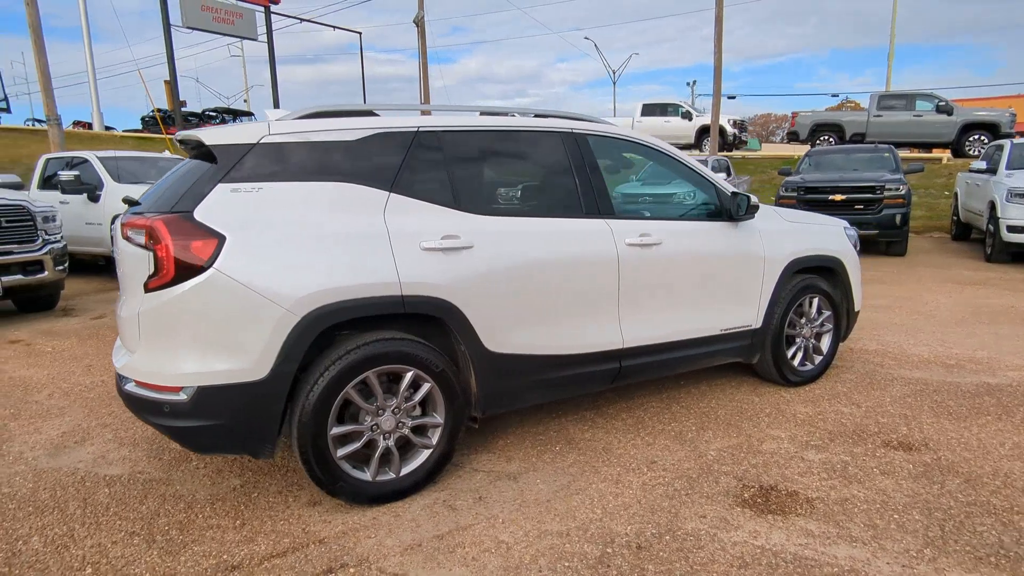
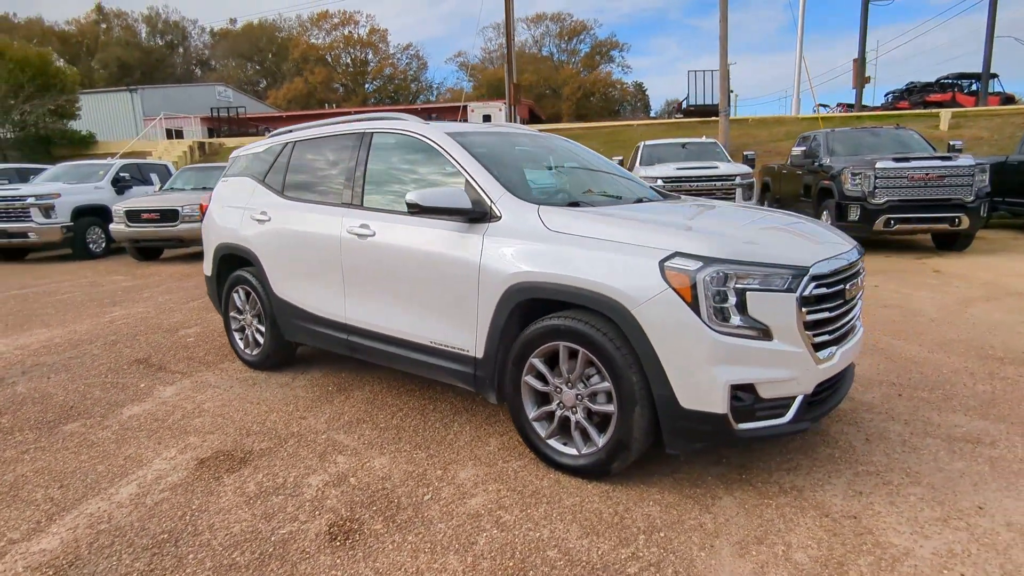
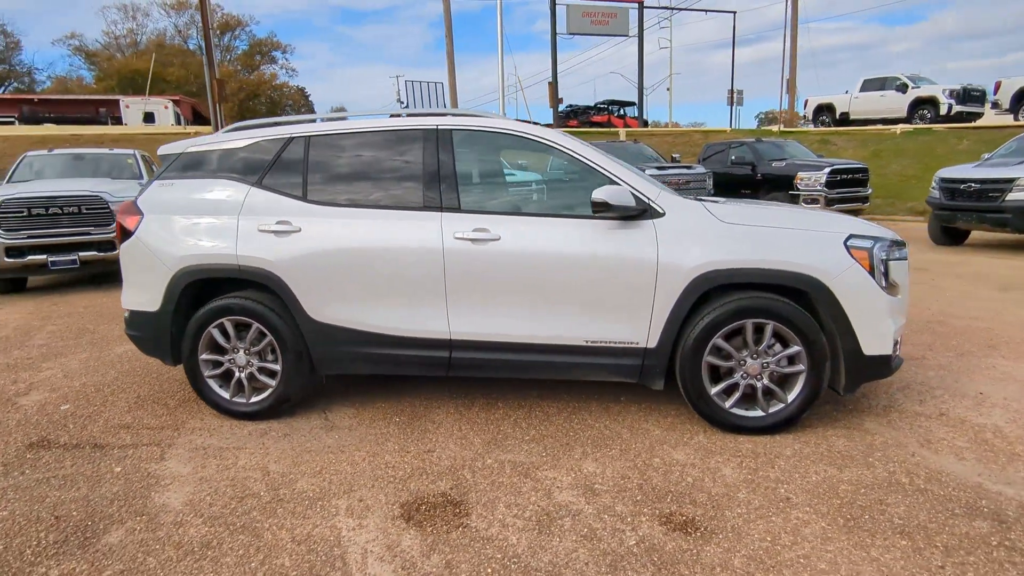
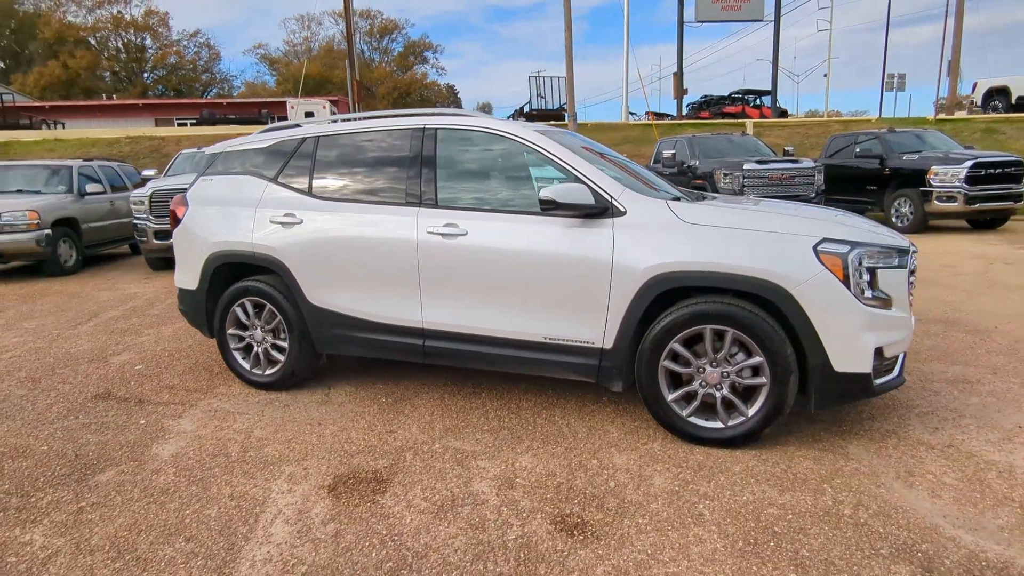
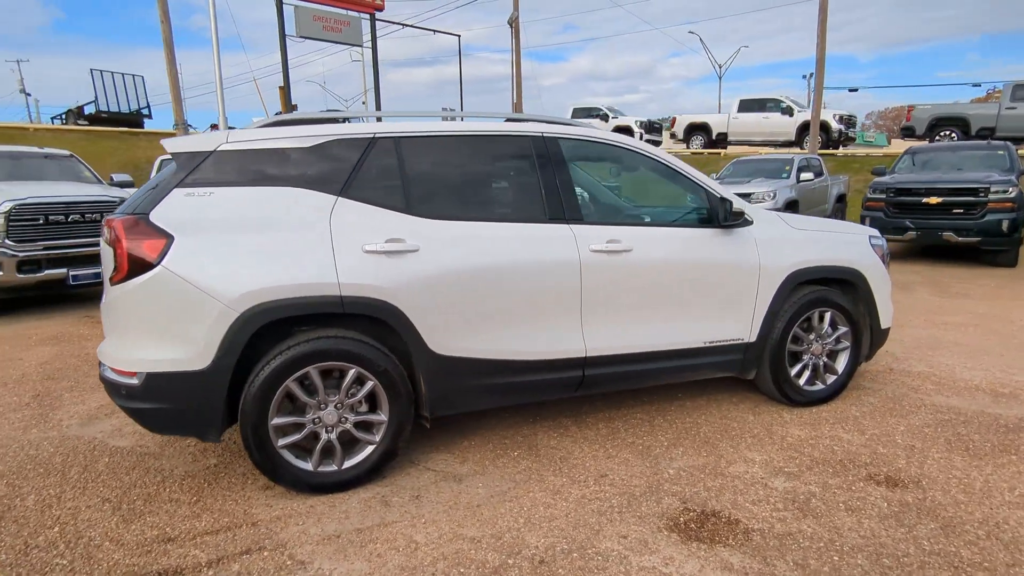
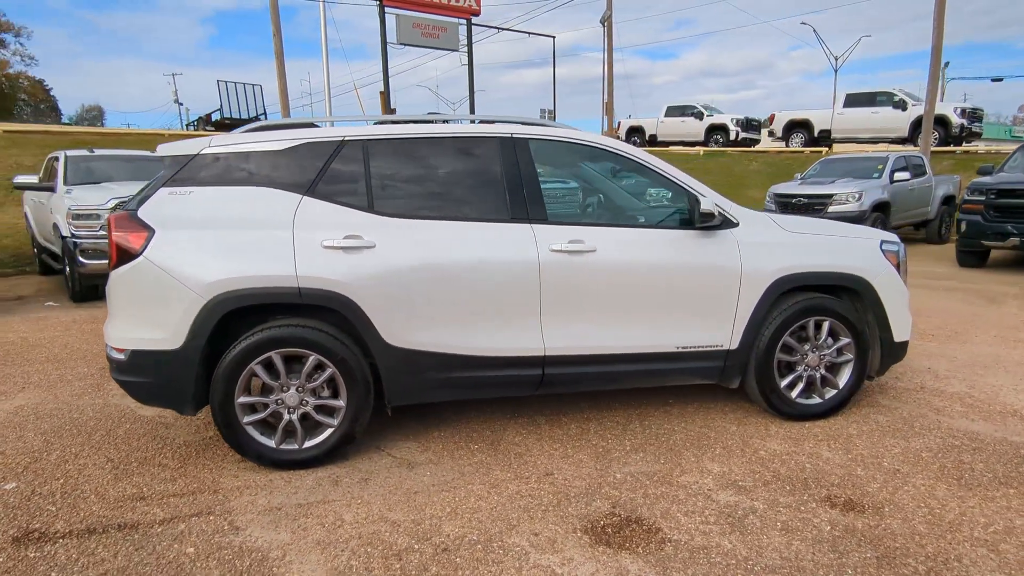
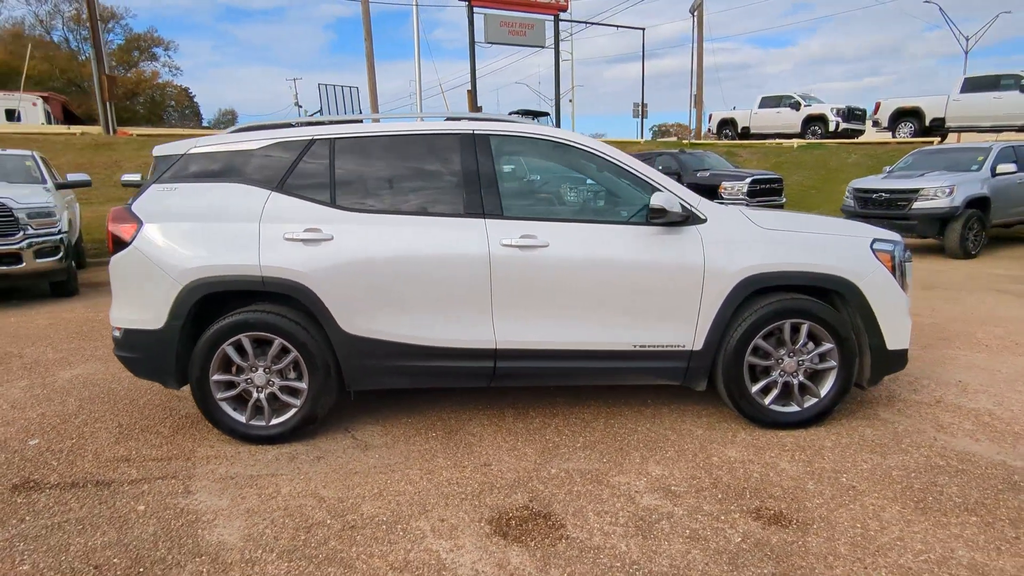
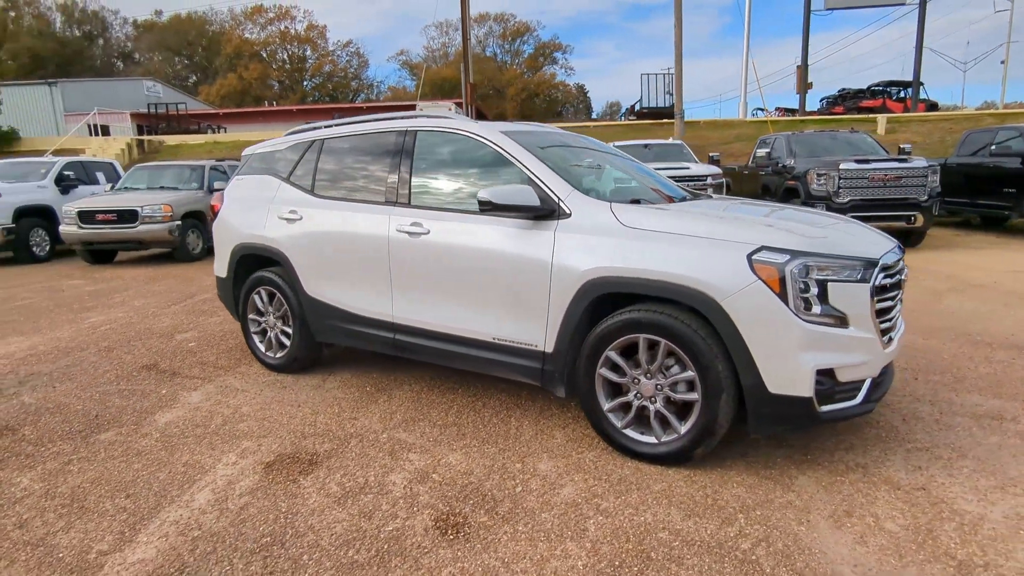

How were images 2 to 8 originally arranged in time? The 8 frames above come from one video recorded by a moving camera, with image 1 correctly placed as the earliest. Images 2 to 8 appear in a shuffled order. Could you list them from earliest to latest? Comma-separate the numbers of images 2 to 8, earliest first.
5, 6, 7, 3, 4, 8, 2
